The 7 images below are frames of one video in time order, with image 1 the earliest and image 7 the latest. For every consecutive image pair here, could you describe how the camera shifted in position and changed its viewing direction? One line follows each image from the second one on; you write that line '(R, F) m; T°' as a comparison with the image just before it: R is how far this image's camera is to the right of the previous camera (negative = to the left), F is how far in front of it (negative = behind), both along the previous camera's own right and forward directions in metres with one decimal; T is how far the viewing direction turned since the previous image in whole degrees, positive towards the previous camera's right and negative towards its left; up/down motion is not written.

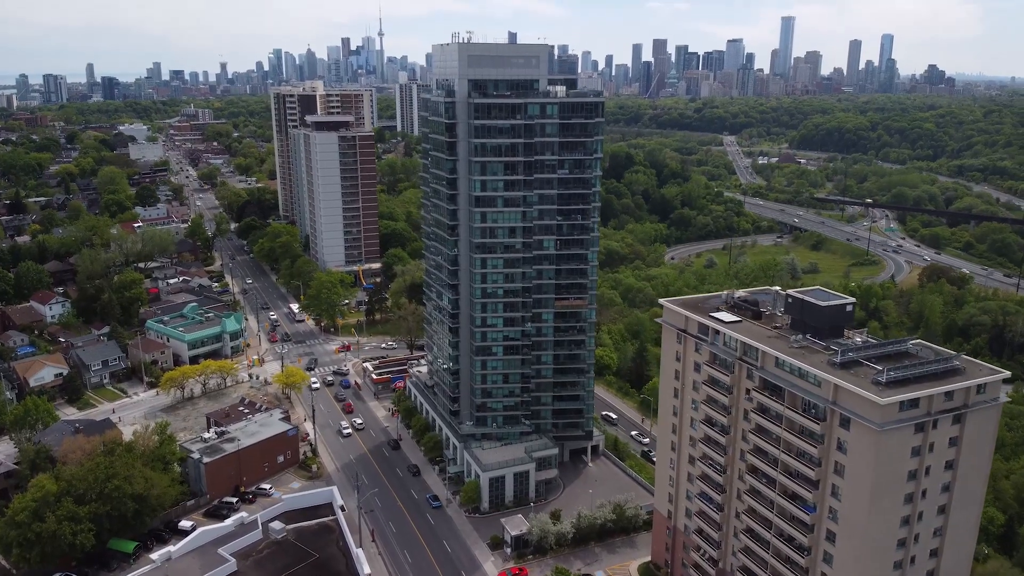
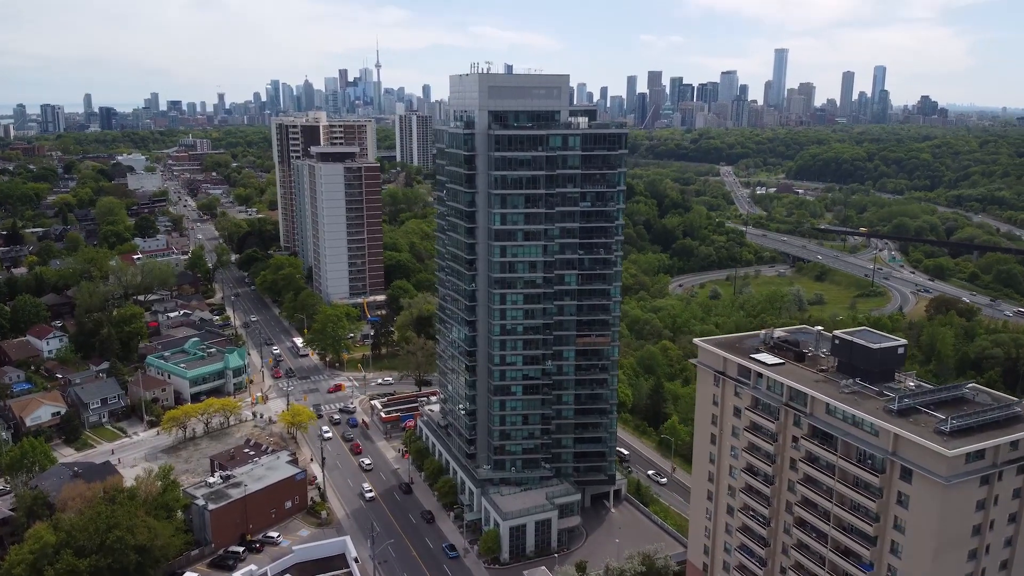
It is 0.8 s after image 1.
(-1.8, +2.4) m; 0°
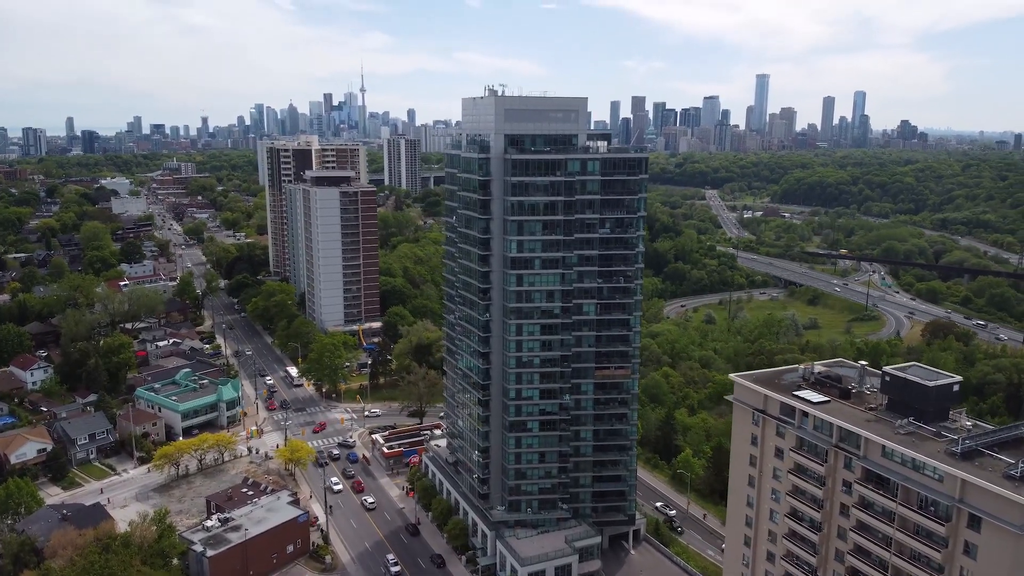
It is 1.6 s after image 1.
(-2.1, +2.7) m; +1°
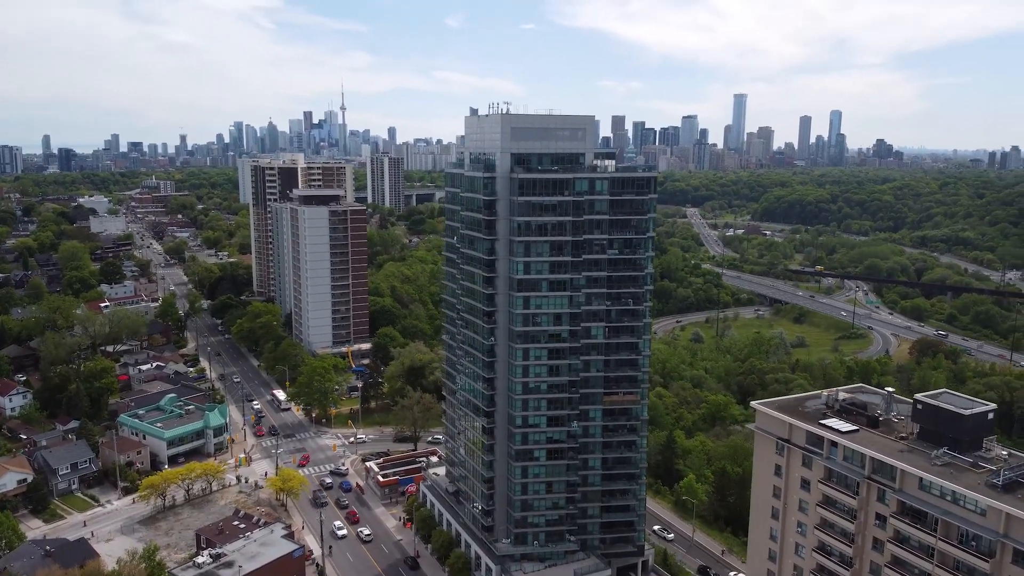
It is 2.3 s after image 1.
(-1.6, +1.9) m; +1°
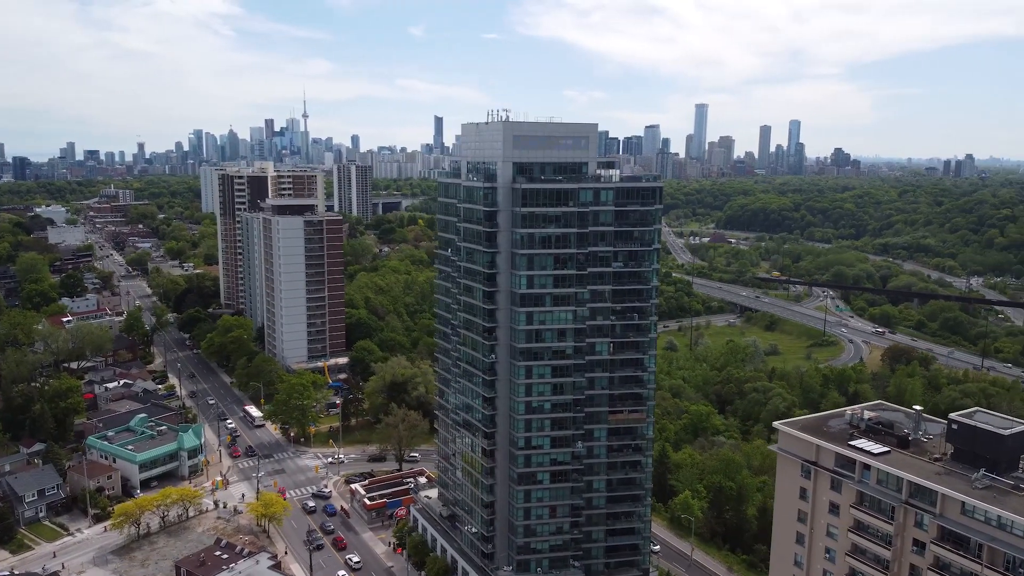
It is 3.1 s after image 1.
(-2.2, +2.5) m; +2°
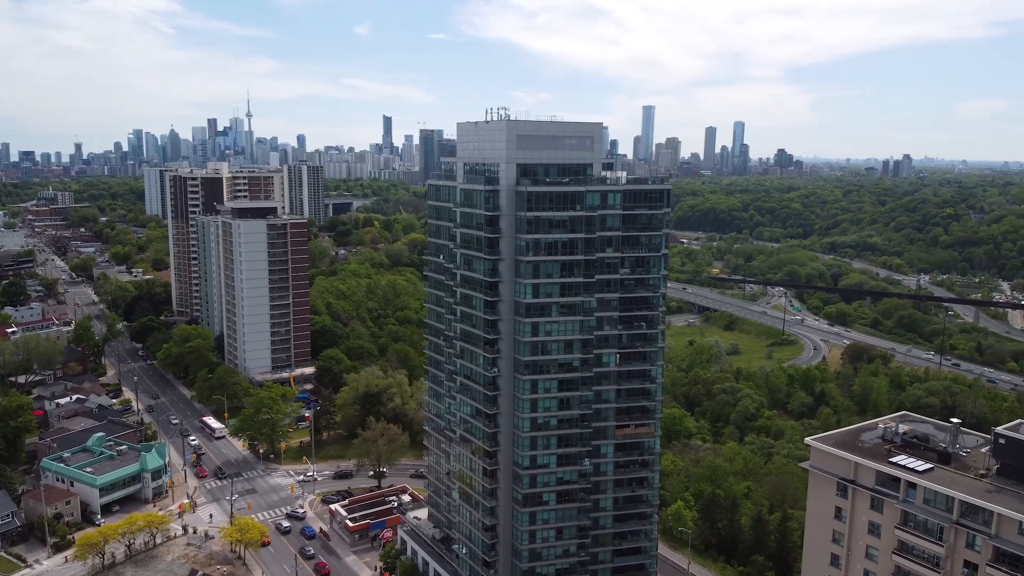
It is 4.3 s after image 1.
(-3.0, +3.1) m; +3°
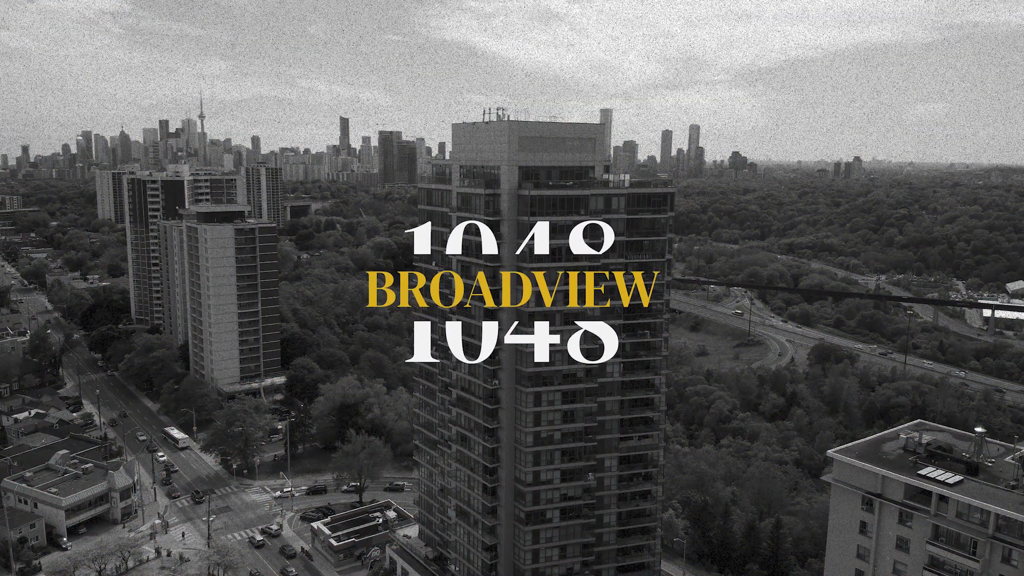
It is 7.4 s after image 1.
(-2.3, +2.1) m; +3°
